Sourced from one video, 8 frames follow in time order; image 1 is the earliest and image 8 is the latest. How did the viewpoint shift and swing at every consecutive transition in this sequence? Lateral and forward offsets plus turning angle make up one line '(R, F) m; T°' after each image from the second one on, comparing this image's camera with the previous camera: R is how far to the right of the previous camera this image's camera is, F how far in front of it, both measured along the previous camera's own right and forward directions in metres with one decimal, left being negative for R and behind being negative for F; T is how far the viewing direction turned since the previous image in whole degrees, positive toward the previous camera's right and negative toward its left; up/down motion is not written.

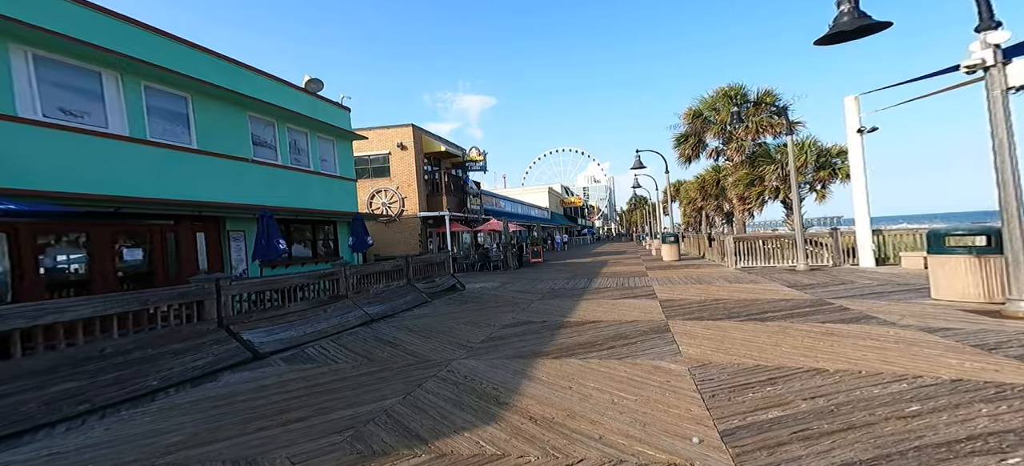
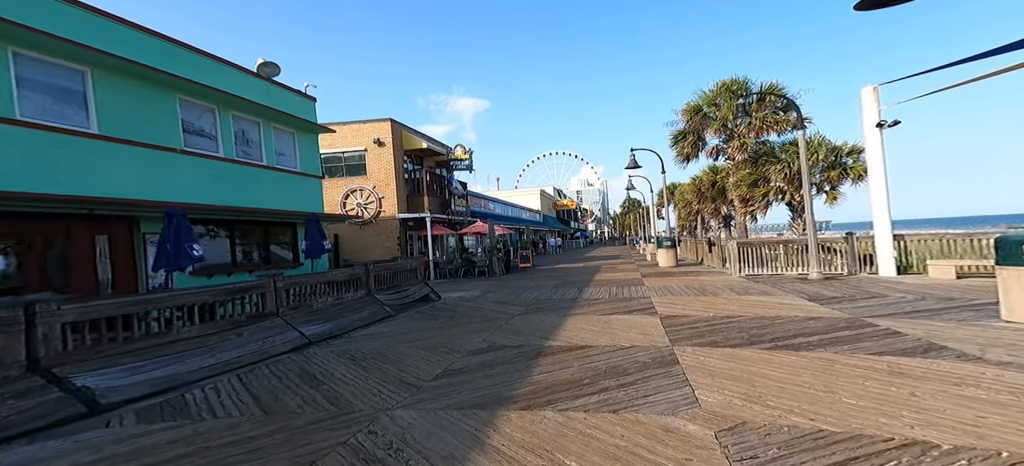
(+0.4, +1.5) m; +1°
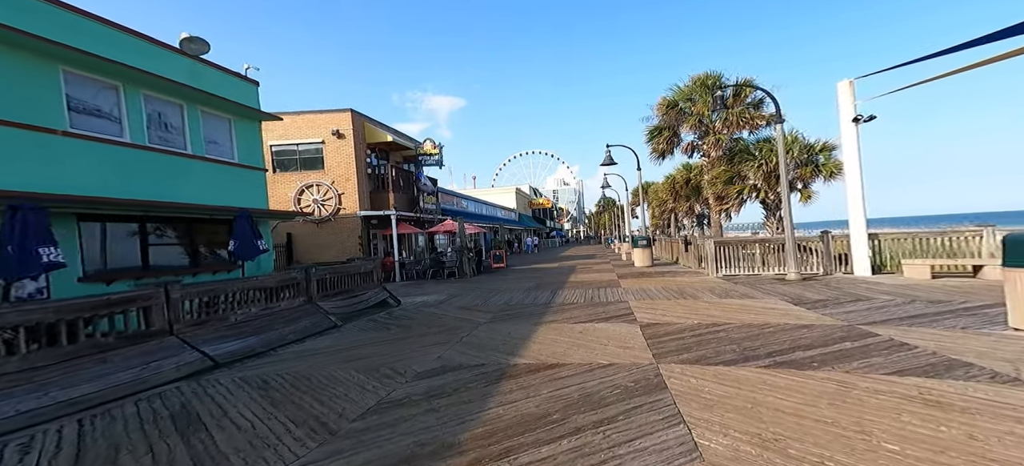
(+0.2, +0.9) m; +3°
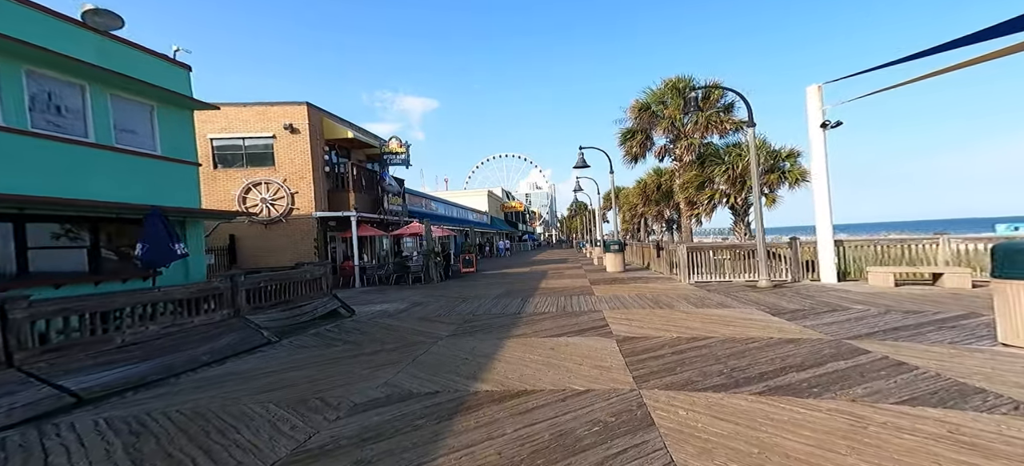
(+0.1, +0.7) m; +4°
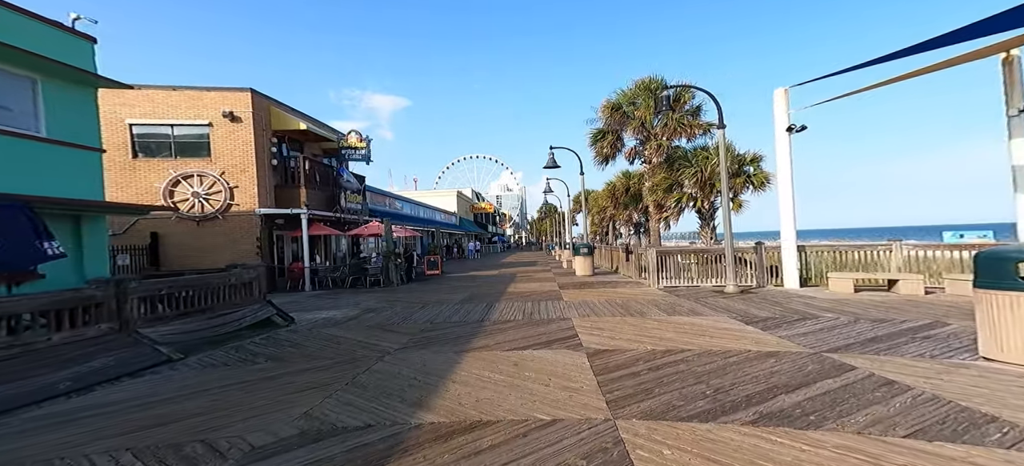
(+0.1, +0.7) m; +4°
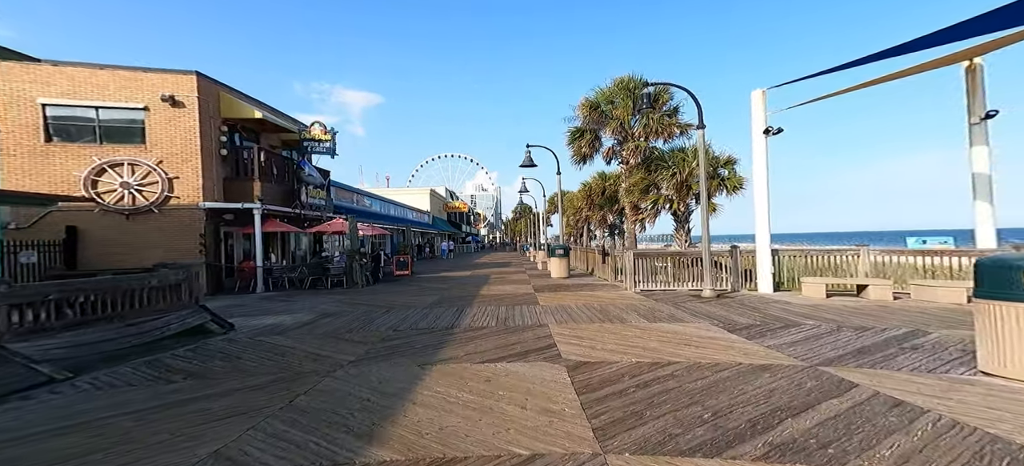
(0.0, +0.6) m; +4°
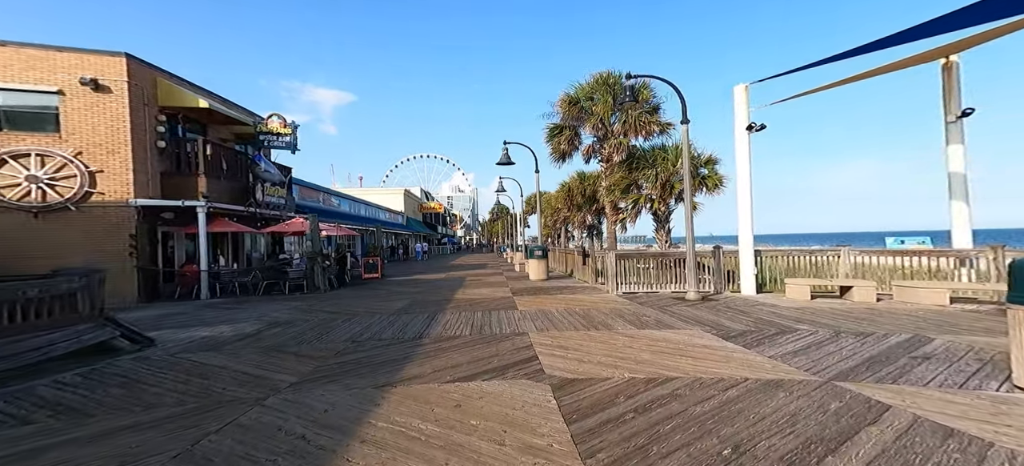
(0.0, +0.8) m; +3°
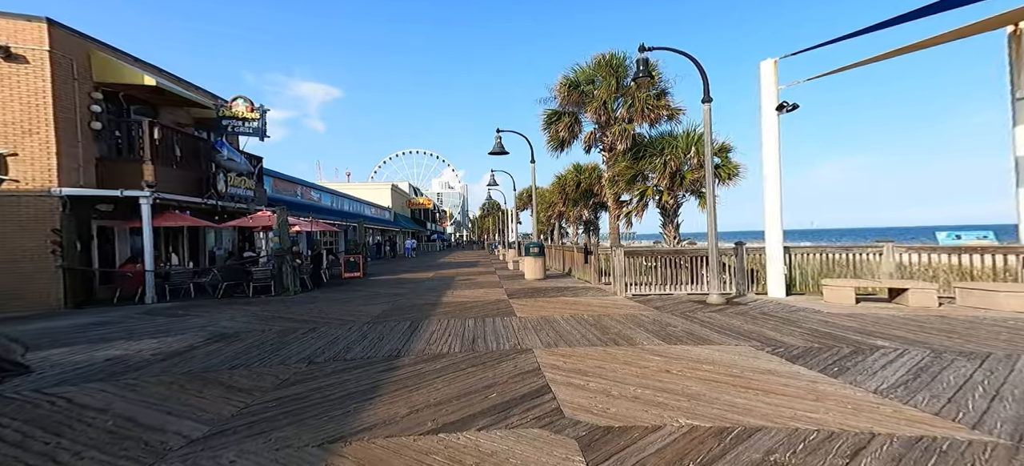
(-0.2, +1.8) m; +1°
